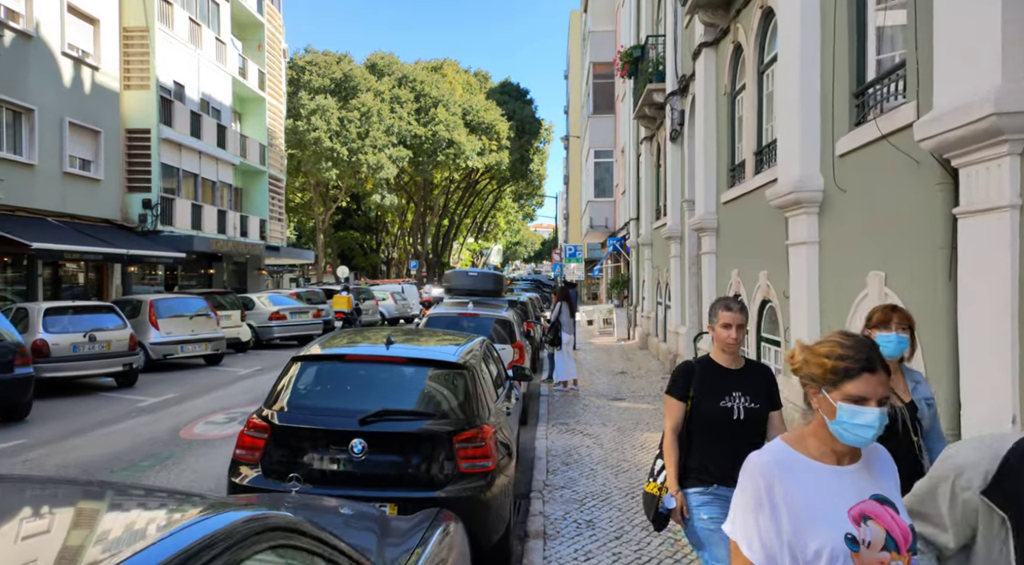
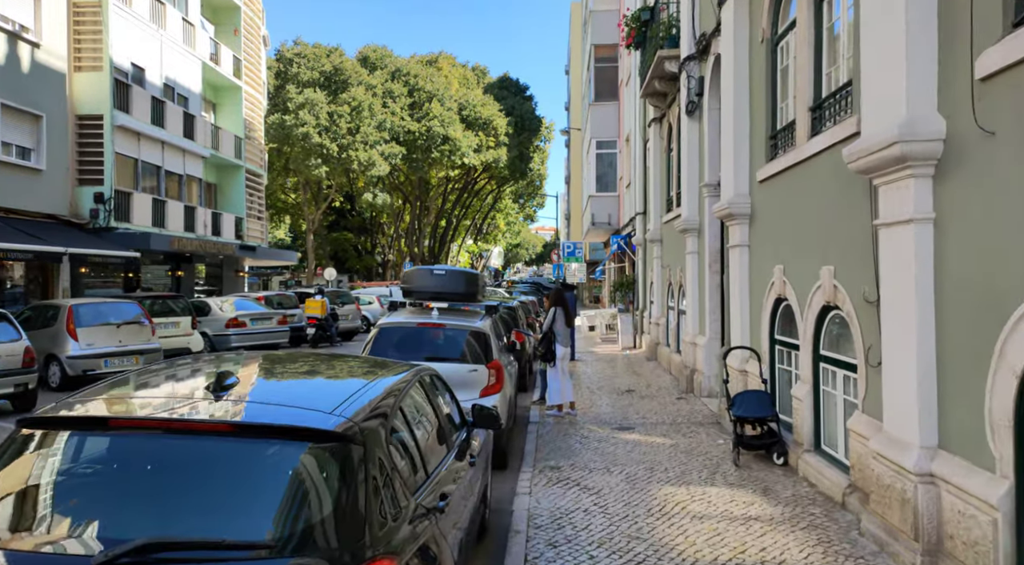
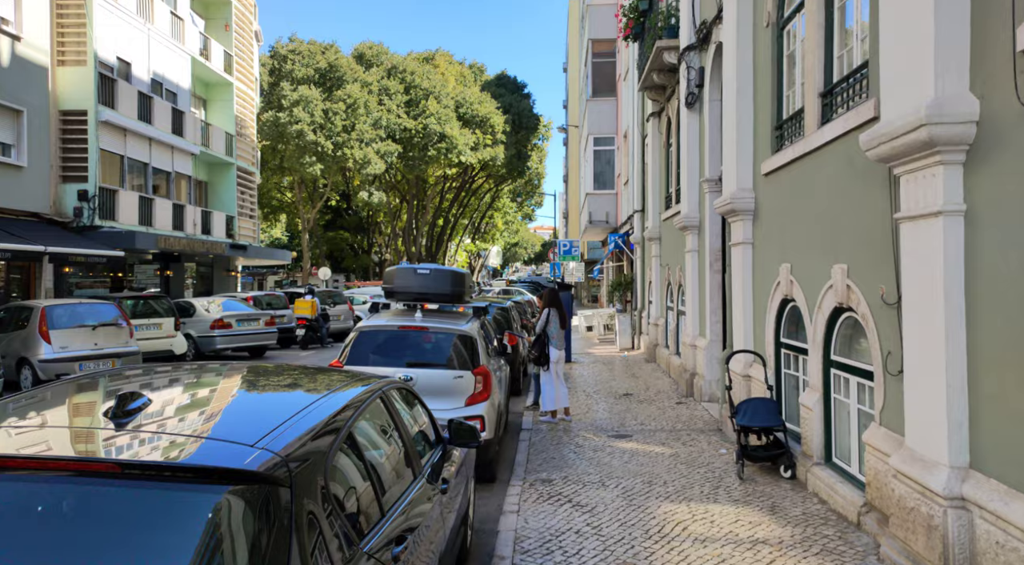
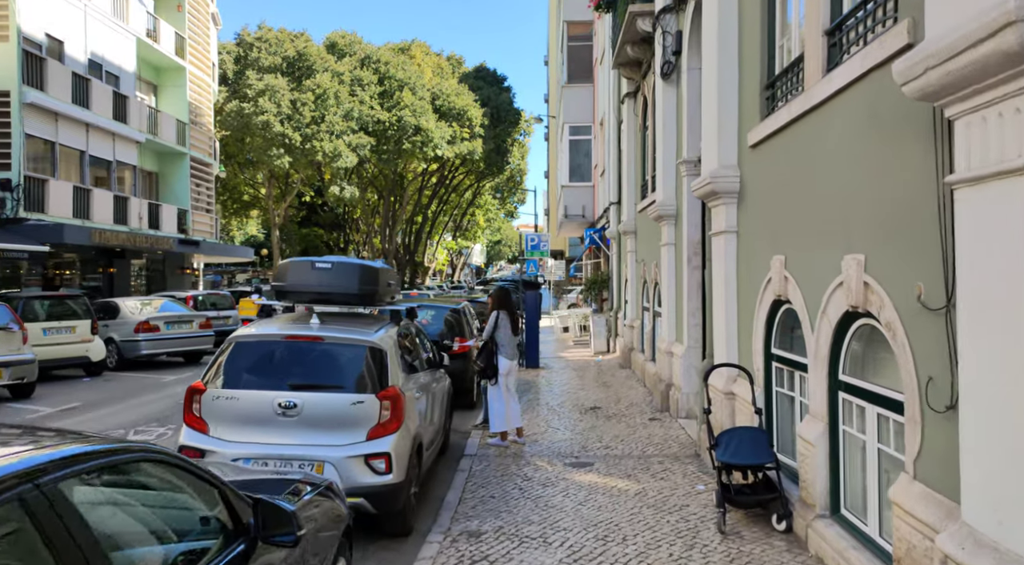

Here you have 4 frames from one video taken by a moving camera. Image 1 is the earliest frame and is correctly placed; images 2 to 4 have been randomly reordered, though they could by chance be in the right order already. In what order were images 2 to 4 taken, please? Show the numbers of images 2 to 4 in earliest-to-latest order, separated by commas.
2, 3, 4
